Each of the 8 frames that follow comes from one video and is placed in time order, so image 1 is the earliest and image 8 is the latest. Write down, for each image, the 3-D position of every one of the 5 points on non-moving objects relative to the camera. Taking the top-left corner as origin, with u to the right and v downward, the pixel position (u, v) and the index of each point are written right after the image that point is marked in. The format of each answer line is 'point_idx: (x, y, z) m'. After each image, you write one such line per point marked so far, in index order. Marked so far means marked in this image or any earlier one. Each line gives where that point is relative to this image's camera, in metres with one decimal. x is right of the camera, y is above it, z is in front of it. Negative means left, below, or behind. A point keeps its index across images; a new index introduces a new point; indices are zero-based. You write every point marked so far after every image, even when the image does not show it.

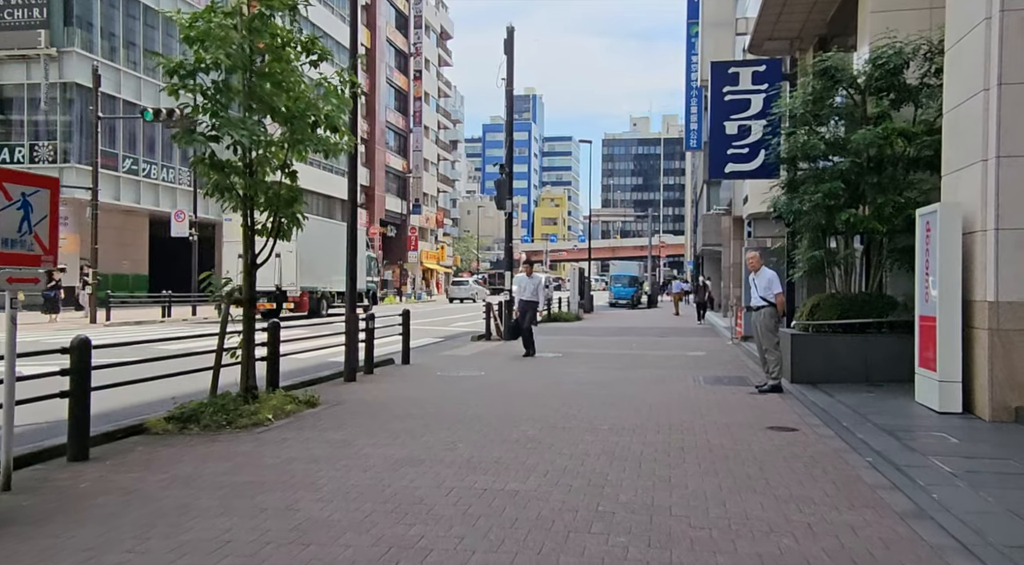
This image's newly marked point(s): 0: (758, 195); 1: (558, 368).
0: (+5.1, +1.8, +16.8) m
1: (+0.7, -1.5, +14.1) m
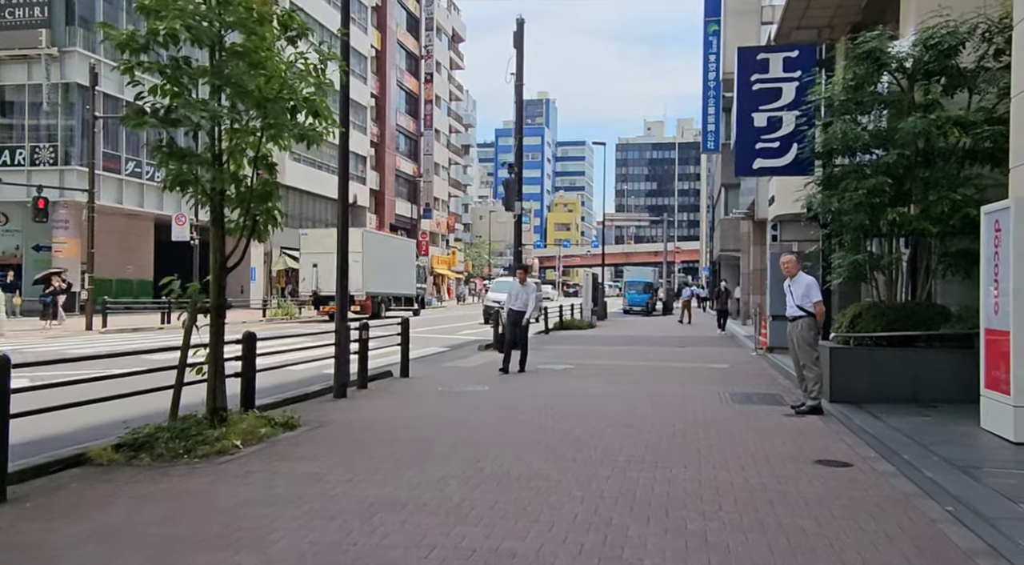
0: (+5.3, +1.6, +15.6) m
1: (+0.8, -1.6, +12.9) m
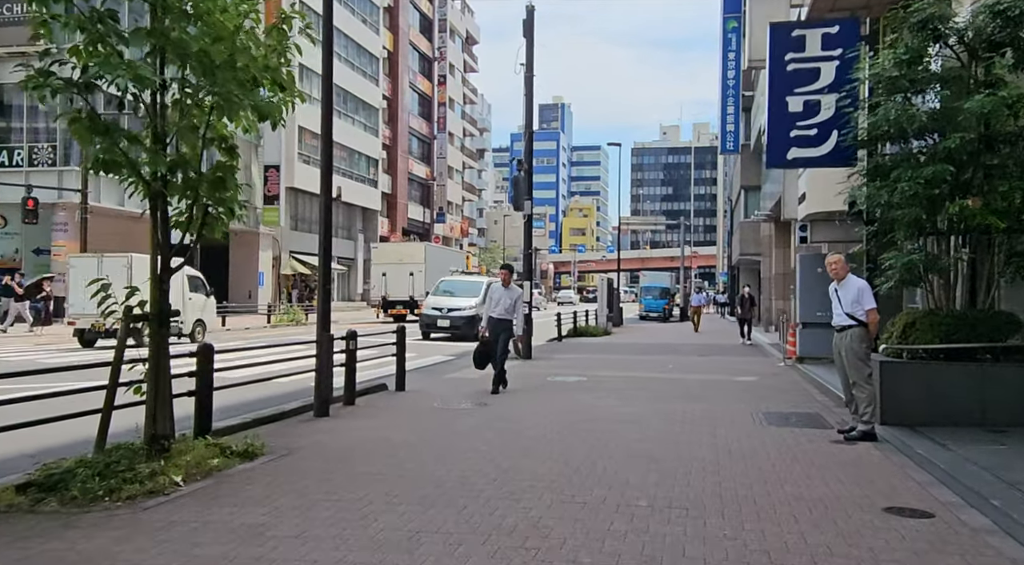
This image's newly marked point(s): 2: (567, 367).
0: (+5.4, +1.6, +14.2) m
1: (+0.9, -1.7, +11.6) m
2: (+1.2, -1.8, +17.4) m
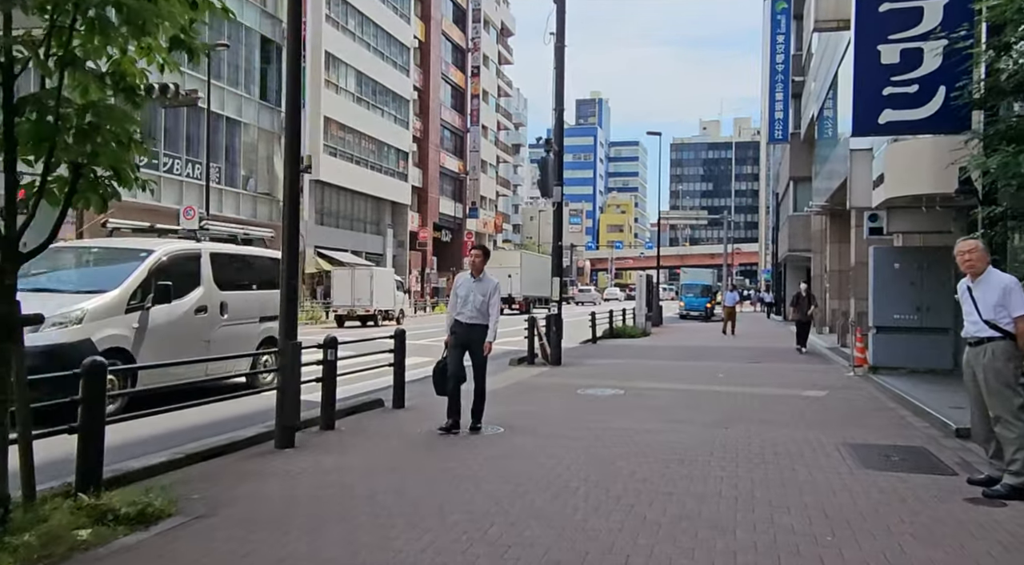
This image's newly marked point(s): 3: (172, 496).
0: (+5.8, +1.6, +11.7) m
1: (+1.1, -1.6, +9.3) m
2: (+1.6, -1.8, +15.2) m
3: (-2.4, -1.5, +5.6) m
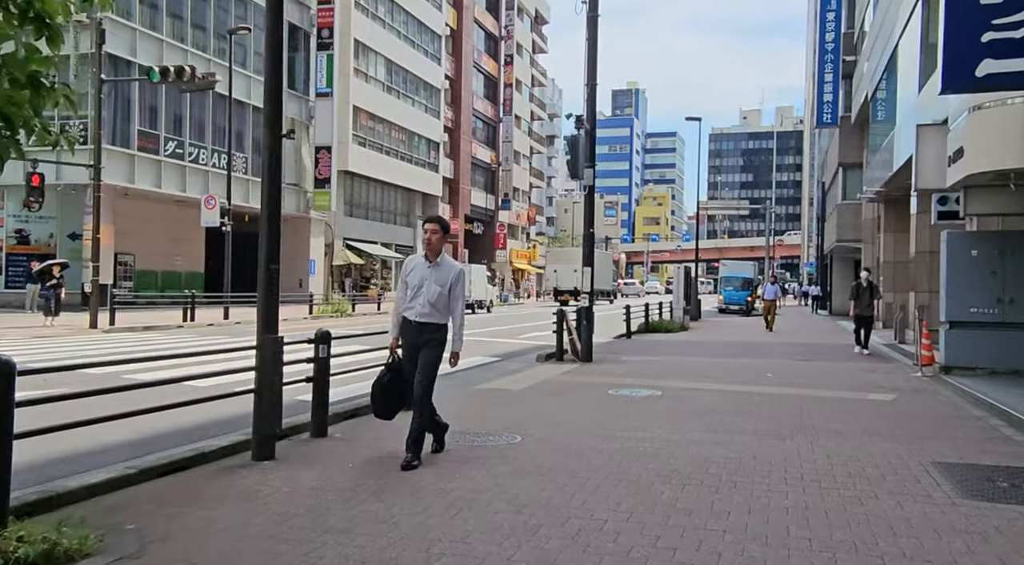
0: (+6.1, +1.8, +10.2) m
1: (+1.4, -1.5, +8.0) m
2: (+2.1, -1.6, +13.9) m
3: (-2.3, -1.4, +4.5) m
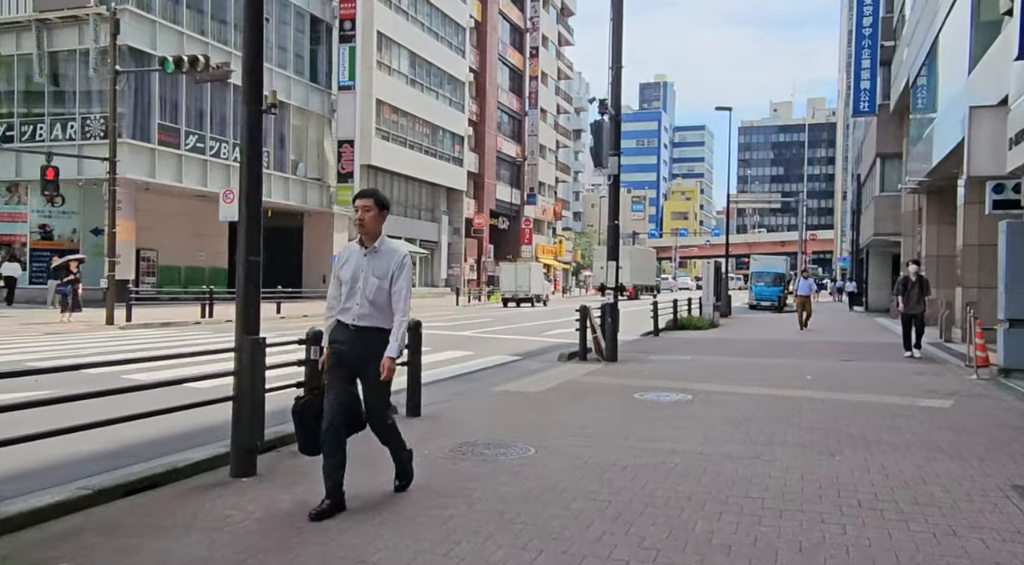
0: (+6.3, +1.8, +9.2) m
1: (+1.5, -1.4, +7.2) m
2: (+2.4, -1.5, +13.0) m
3: (-2.3, -1.3, +3.8) m
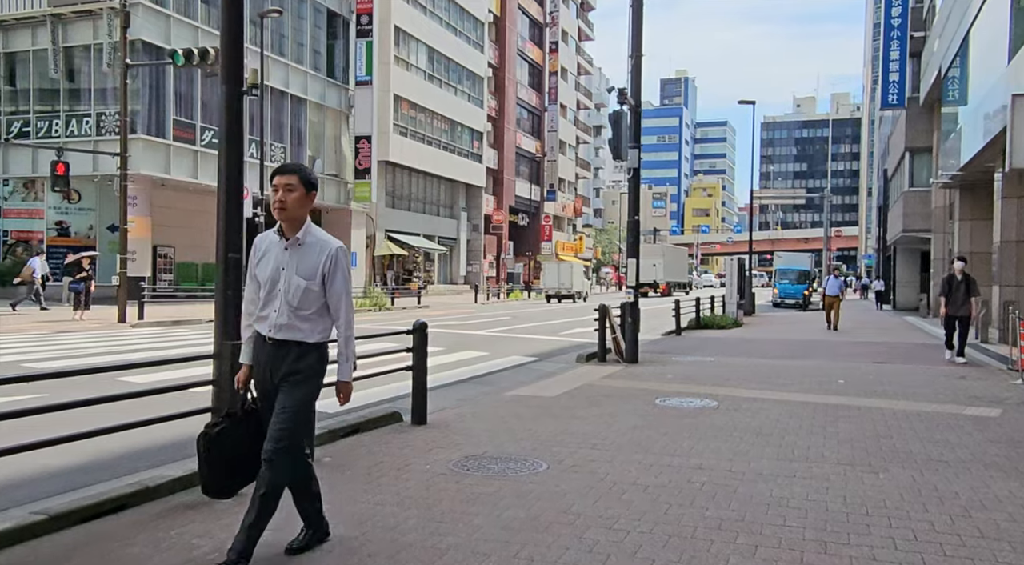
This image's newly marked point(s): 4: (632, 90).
0: (+6.4, +1.8, +8.4) m
1: (+1.6, -1.4, +6.6) m
2: (+2.7, -1.5, +12.3) m
3: (-2.3, -1.4, +3.2) m
4: (+2.2, +3.5, +14.8) m
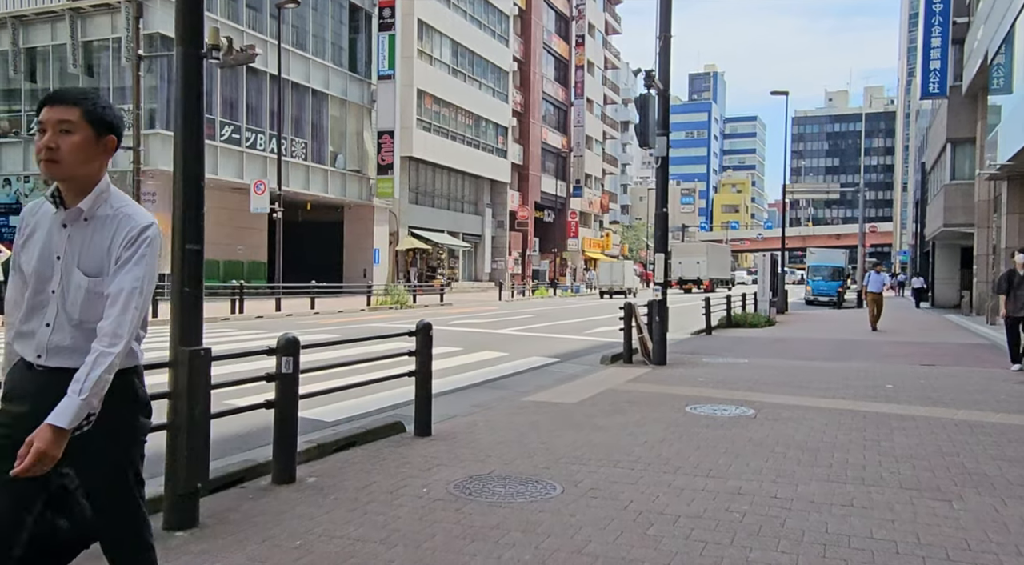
0: (+6.5, +1.9, +7.4) m
1: (+1.6, -1.4, +5.7) m
2: (+2.9, -1.4, +11.4) m
3: (-2.4, -1.3, +2.5) m
4: (+2.5, +3.6, +13.8) m
